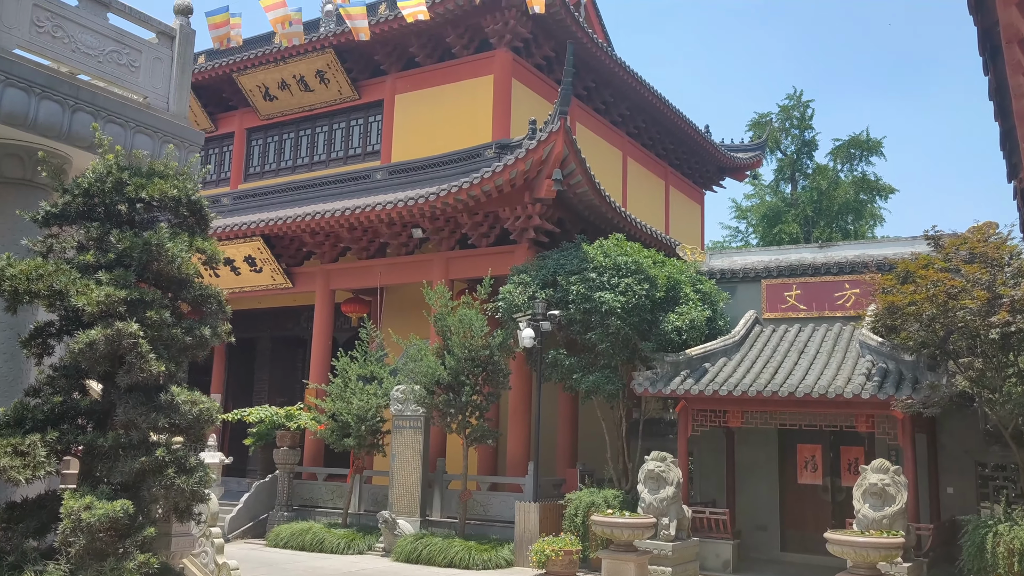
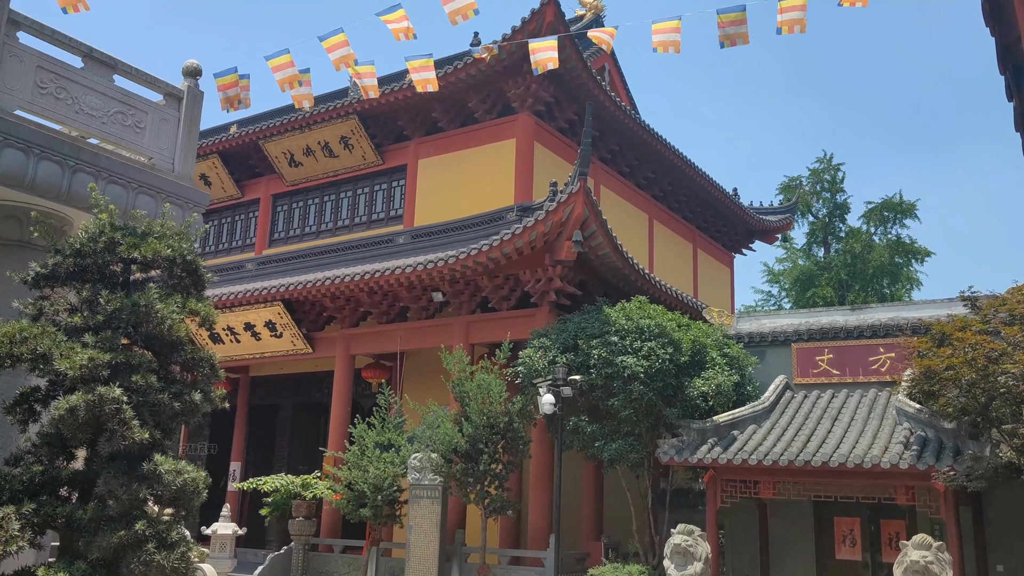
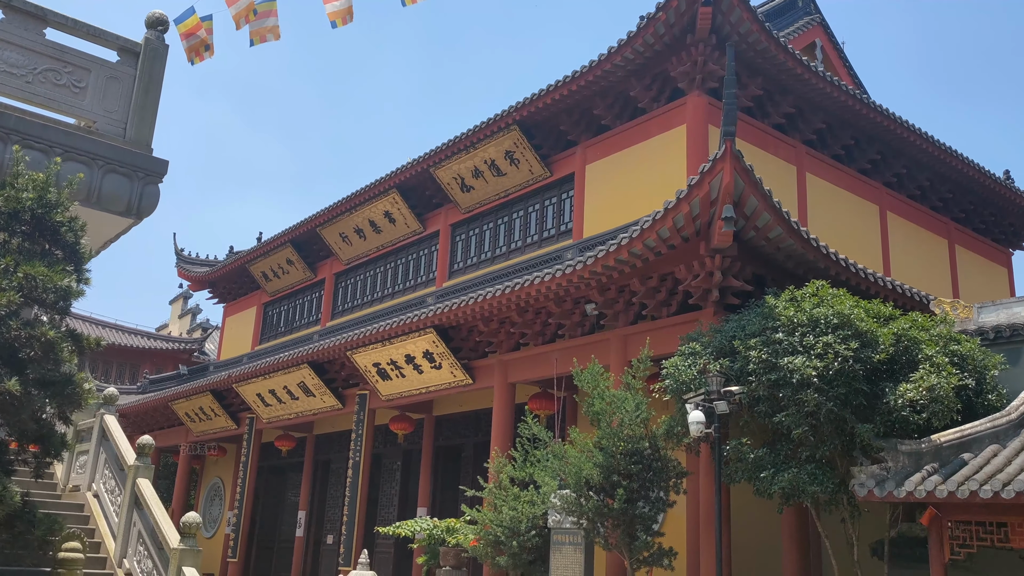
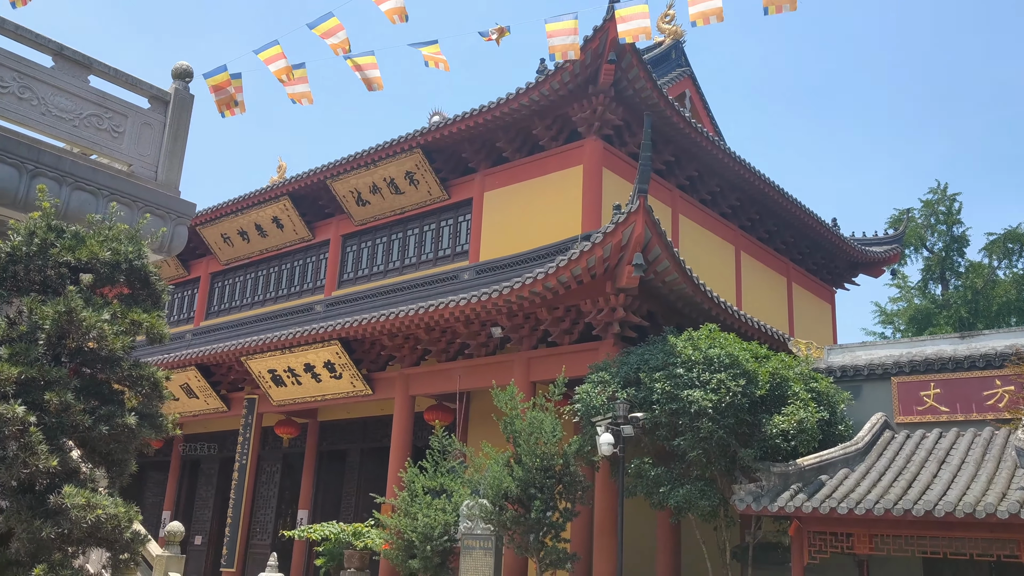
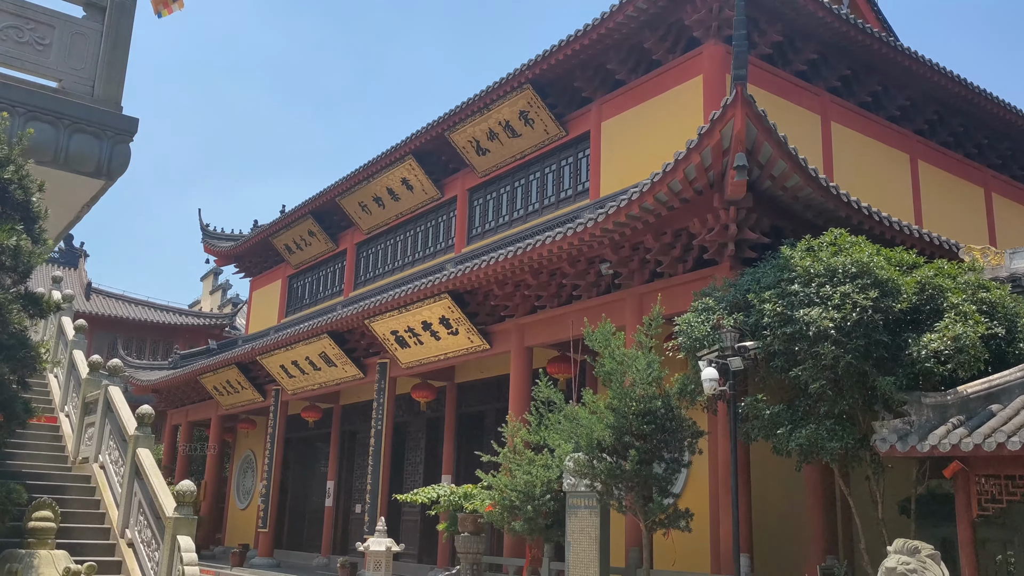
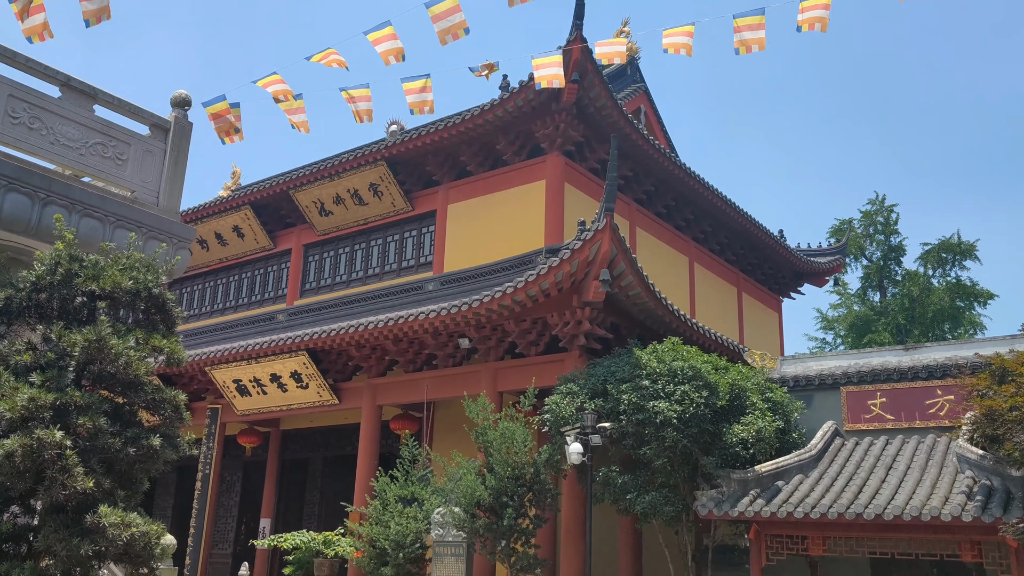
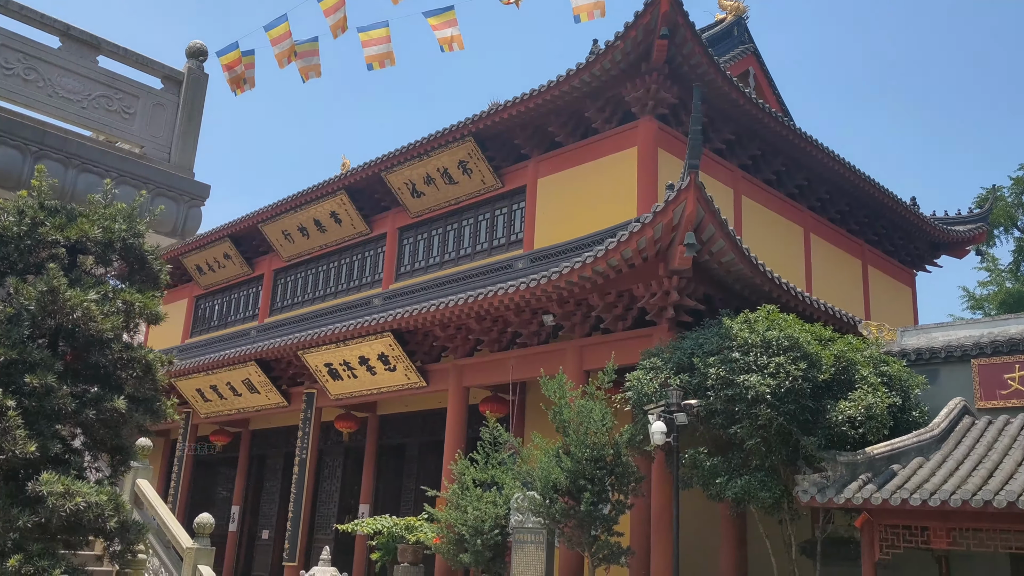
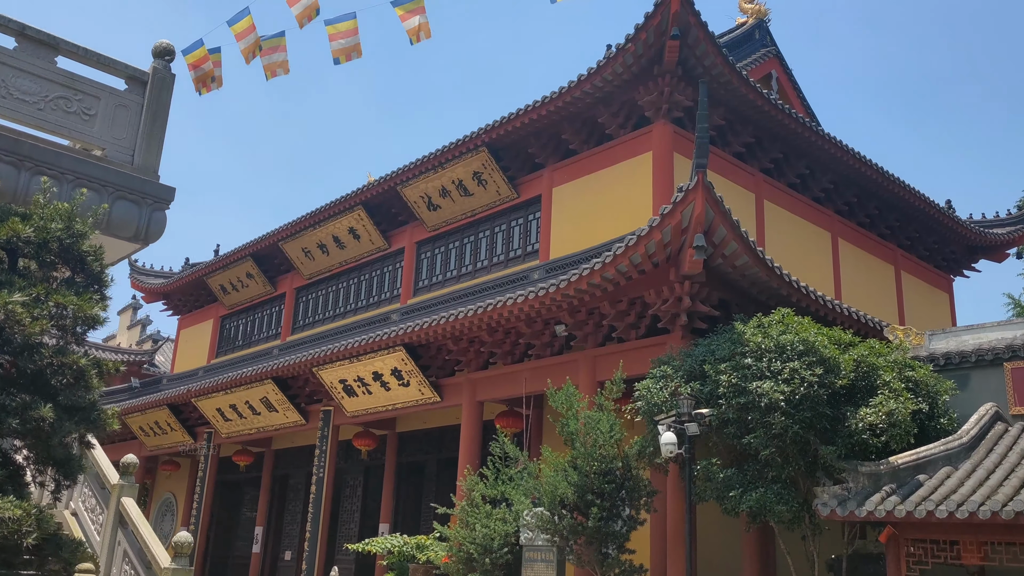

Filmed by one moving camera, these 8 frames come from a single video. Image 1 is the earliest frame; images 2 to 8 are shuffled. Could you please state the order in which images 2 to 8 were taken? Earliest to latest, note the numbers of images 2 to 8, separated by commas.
2, 6, 4, 7, 8, 3, 5
